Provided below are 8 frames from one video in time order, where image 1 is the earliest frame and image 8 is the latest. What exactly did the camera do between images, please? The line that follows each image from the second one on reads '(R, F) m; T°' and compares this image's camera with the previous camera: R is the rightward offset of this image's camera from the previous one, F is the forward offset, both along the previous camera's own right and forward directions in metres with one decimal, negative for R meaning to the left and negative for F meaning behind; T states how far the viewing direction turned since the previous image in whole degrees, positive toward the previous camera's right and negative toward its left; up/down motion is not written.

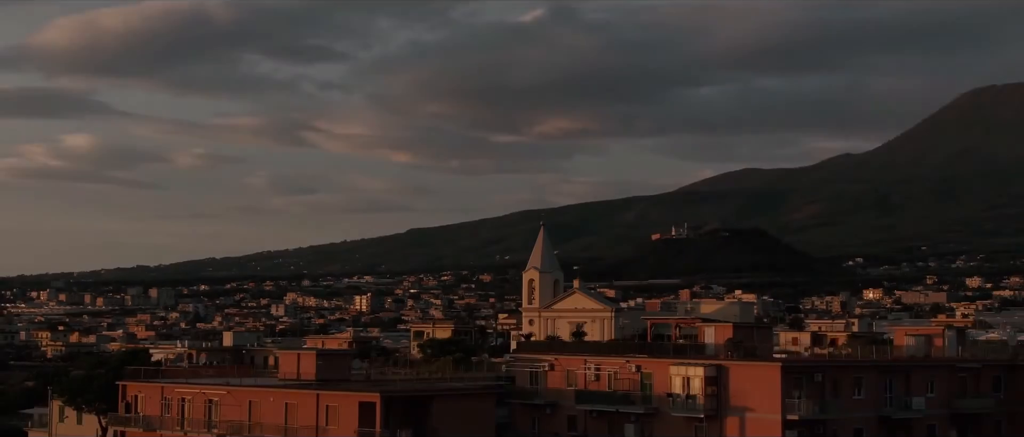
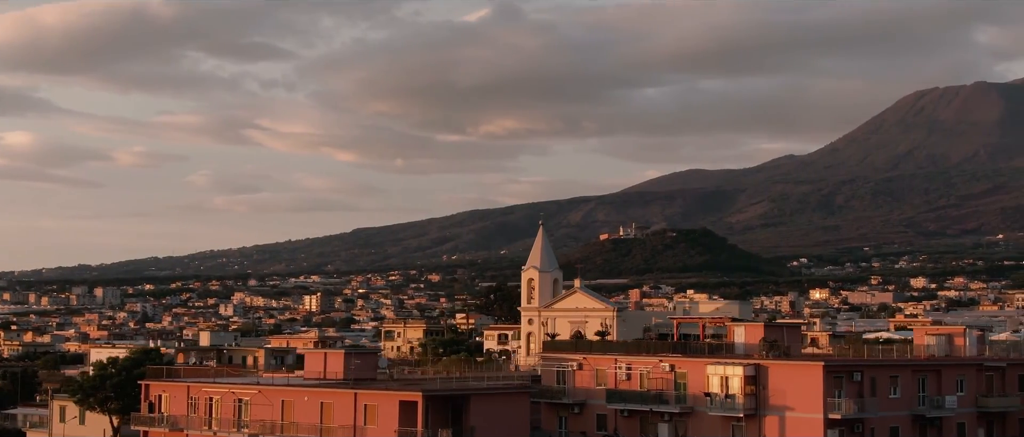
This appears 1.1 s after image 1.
(-1.6, +0.1) m; +2°
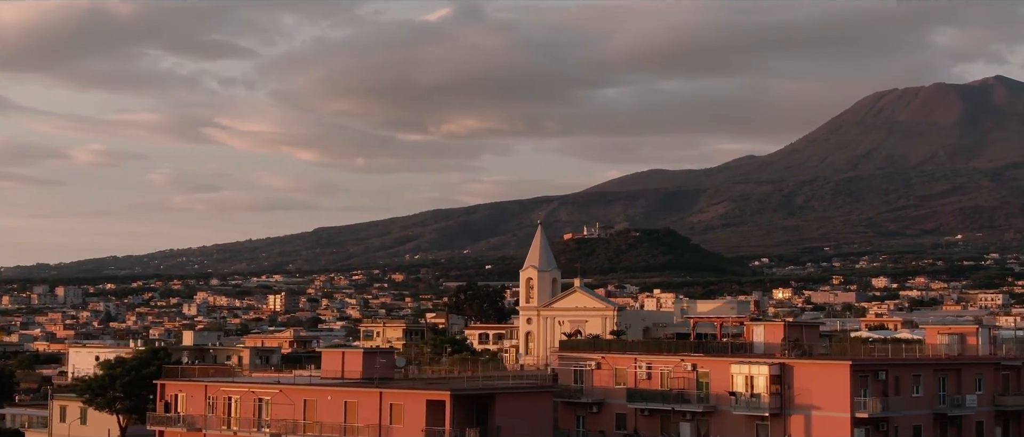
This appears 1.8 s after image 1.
(-1.1, +0.1) m; +1°
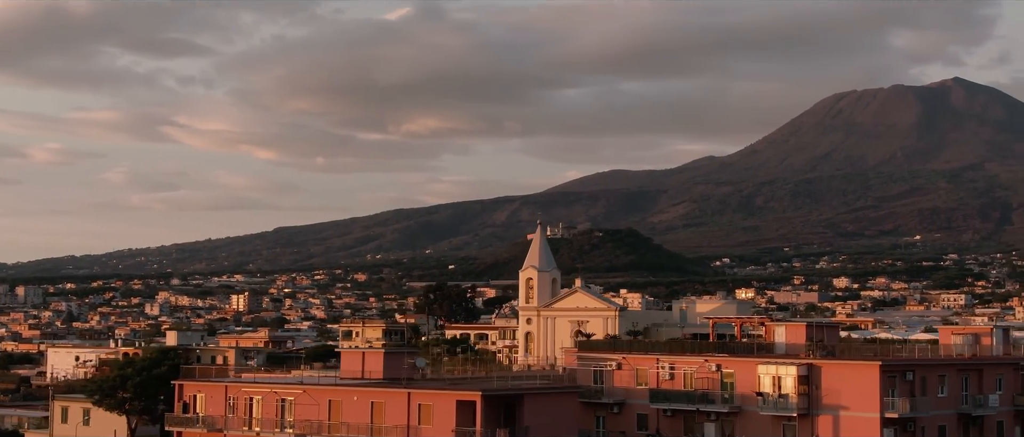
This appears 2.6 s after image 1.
(-1.1, +0.1) m; +2°
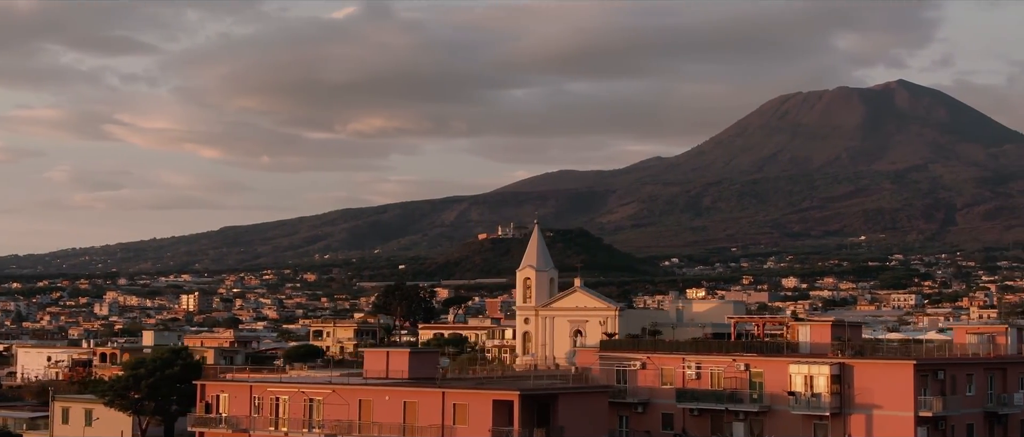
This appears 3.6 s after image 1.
(-1.5, +0.1) m; +2°
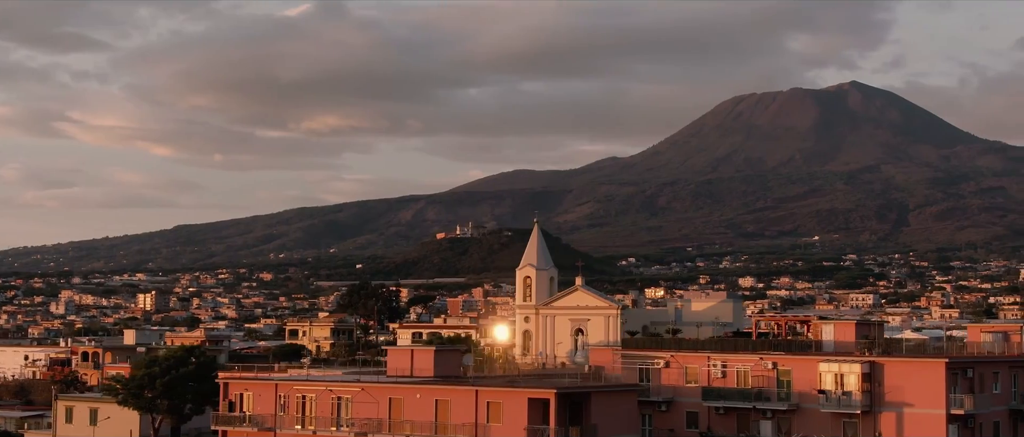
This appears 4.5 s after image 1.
(-1.3, +0.1) m; +2°
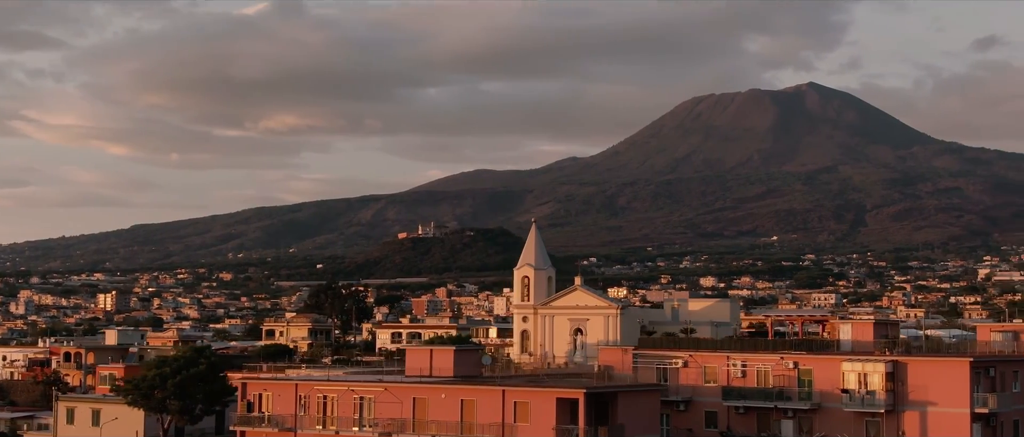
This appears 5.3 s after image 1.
(-1.1, +0.1) m; +2°
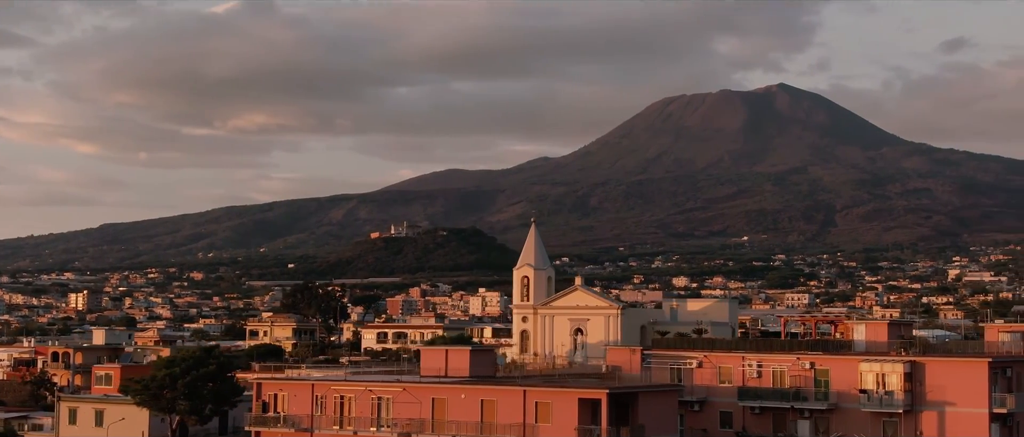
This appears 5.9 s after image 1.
(-0.8, 0.0) m; +1°
